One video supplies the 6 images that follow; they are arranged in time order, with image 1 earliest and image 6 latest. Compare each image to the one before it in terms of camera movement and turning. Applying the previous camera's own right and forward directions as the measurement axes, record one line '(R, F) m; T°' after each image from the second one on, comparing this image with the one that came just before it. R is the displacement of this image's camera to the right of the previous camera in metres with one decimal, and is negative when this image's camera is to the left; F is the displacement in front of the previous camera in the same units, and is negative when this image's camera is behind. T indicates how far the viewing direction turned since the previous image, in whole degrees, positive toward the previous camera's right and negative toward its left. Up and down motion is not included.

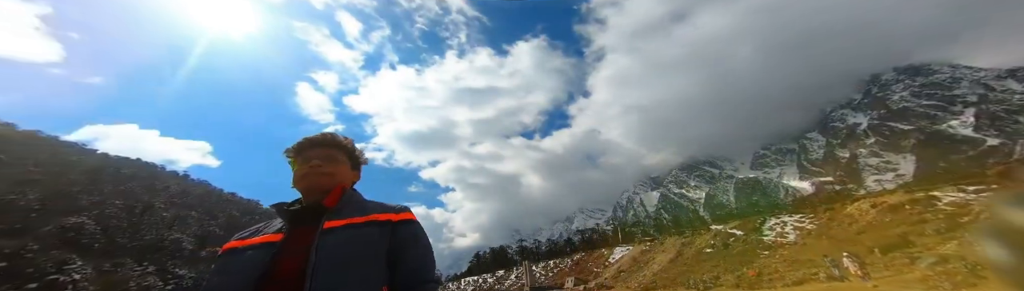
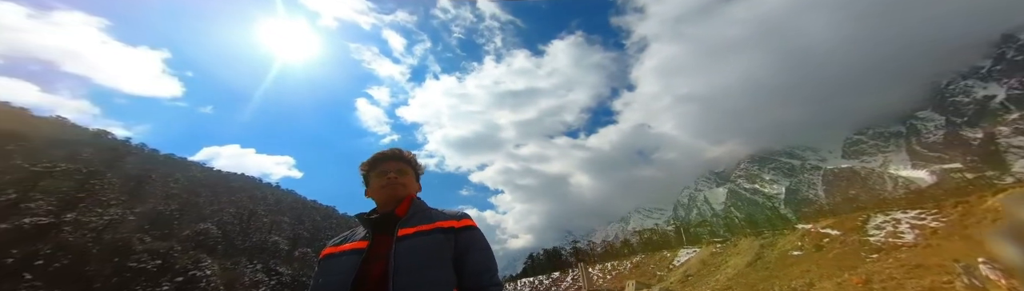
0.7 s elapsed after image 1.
(0.0, -0.1) m; -9°
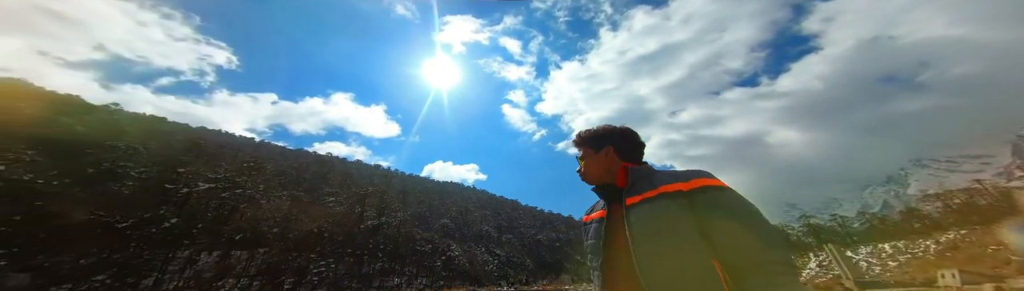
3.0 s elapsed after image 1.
(-1.7, -0.9) m; -30°
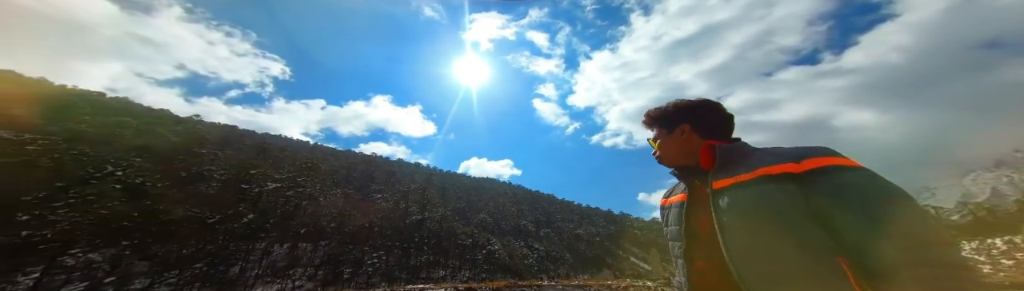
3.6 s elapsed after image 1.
(-0.3, -0.1) m; -7°
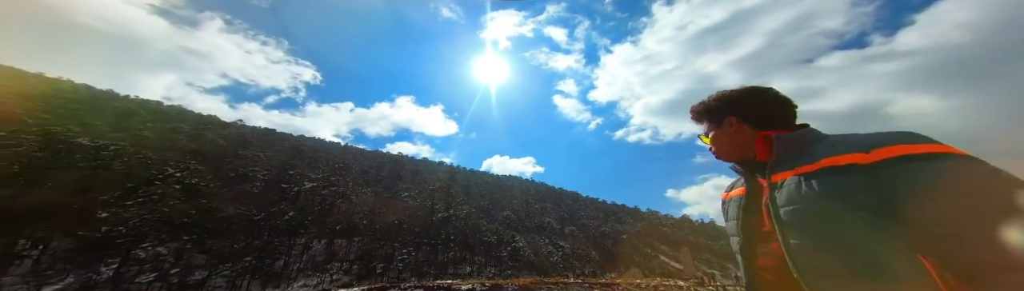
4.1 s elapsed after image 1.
(-0.2, -0.1) m; -4°
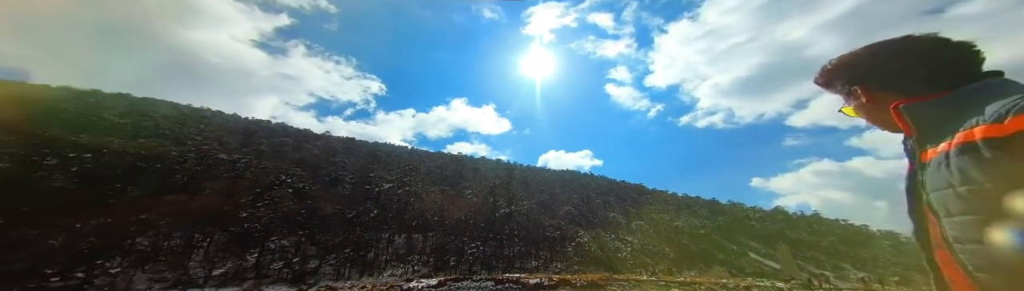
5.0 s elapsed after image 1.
(-0.6, -0.1) m; -11°
